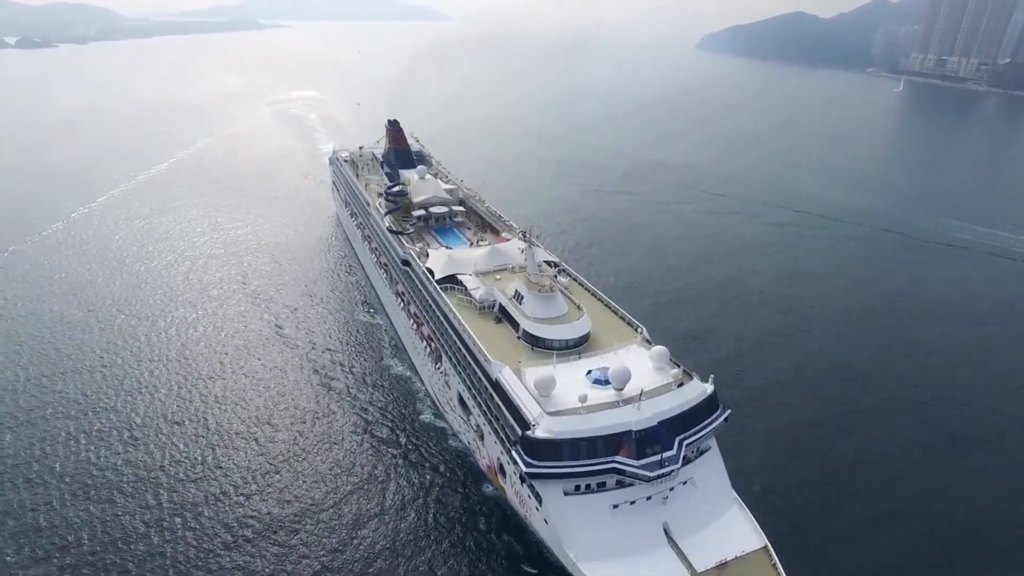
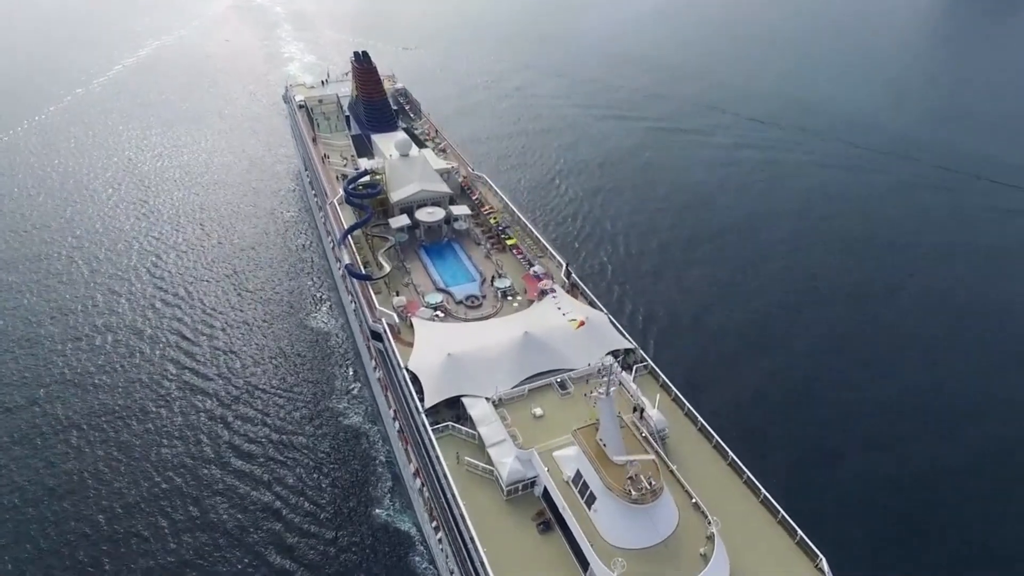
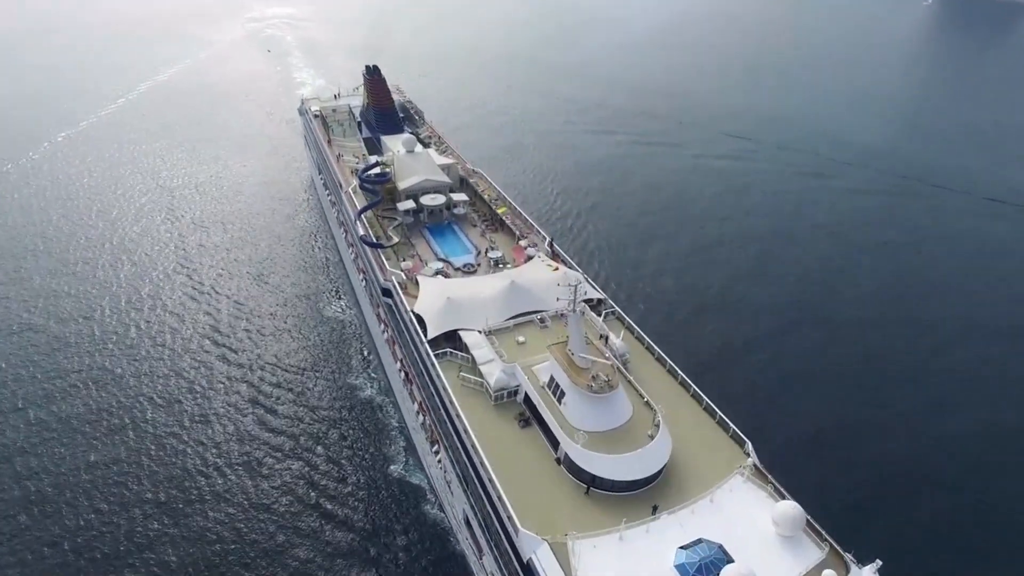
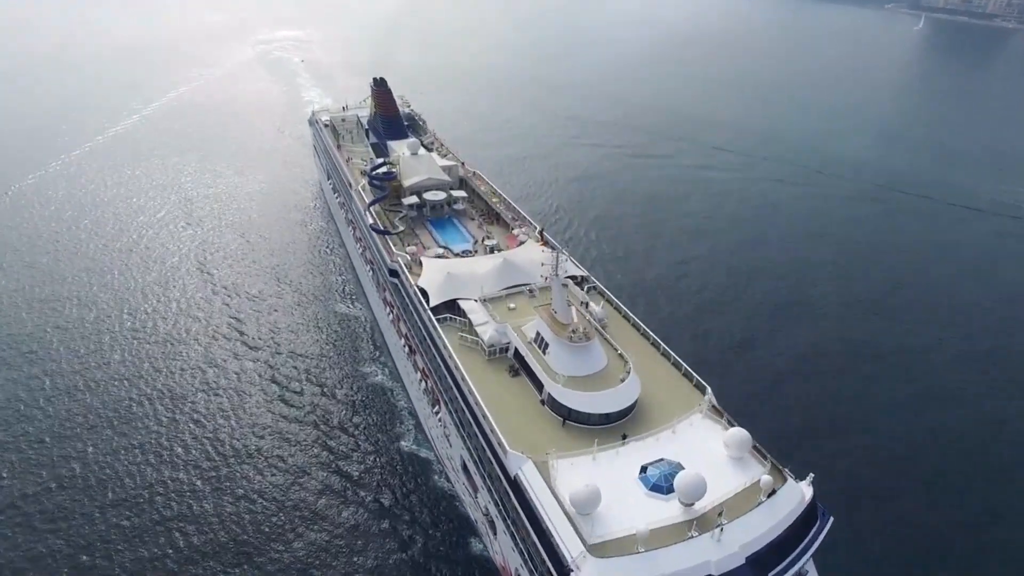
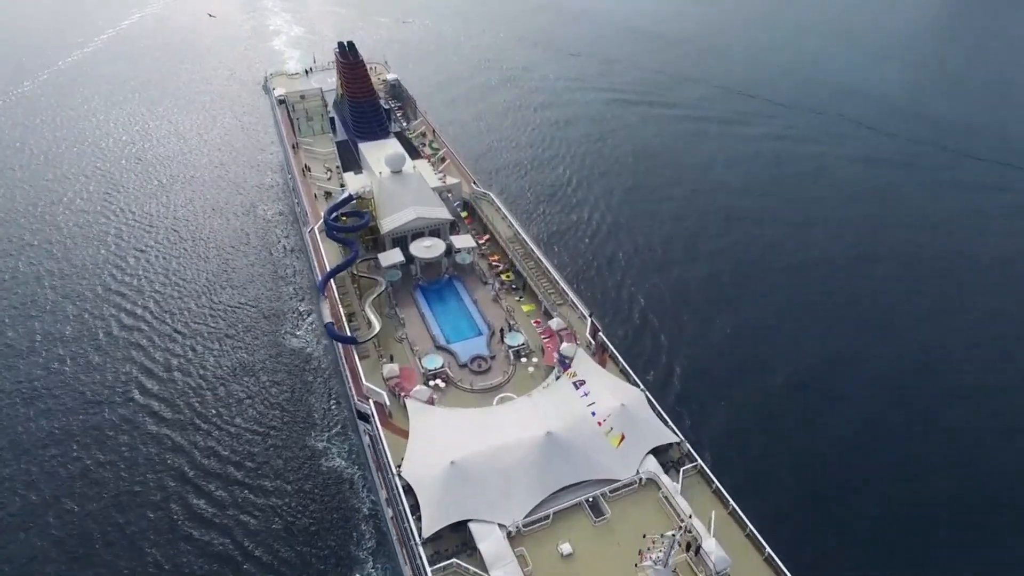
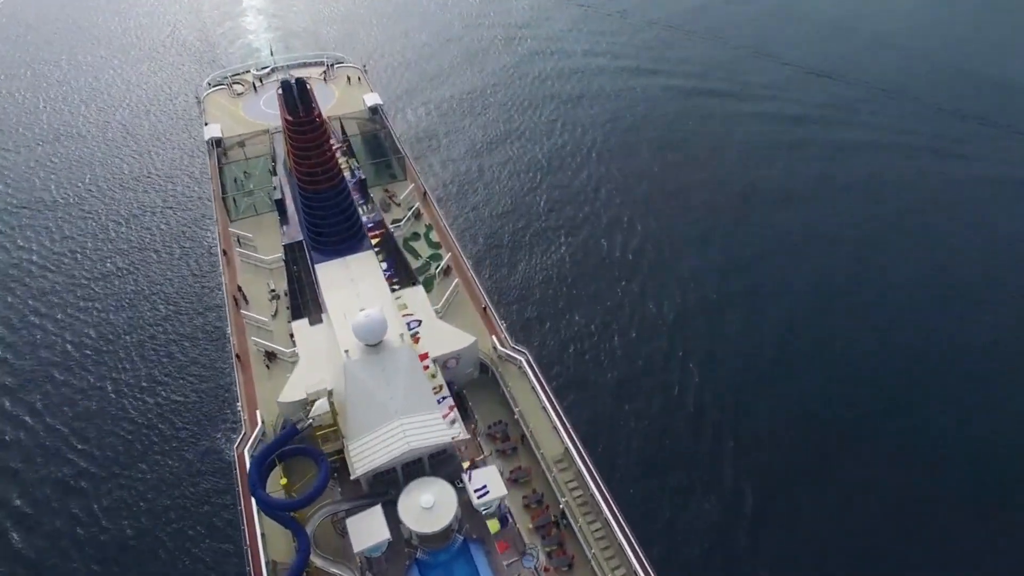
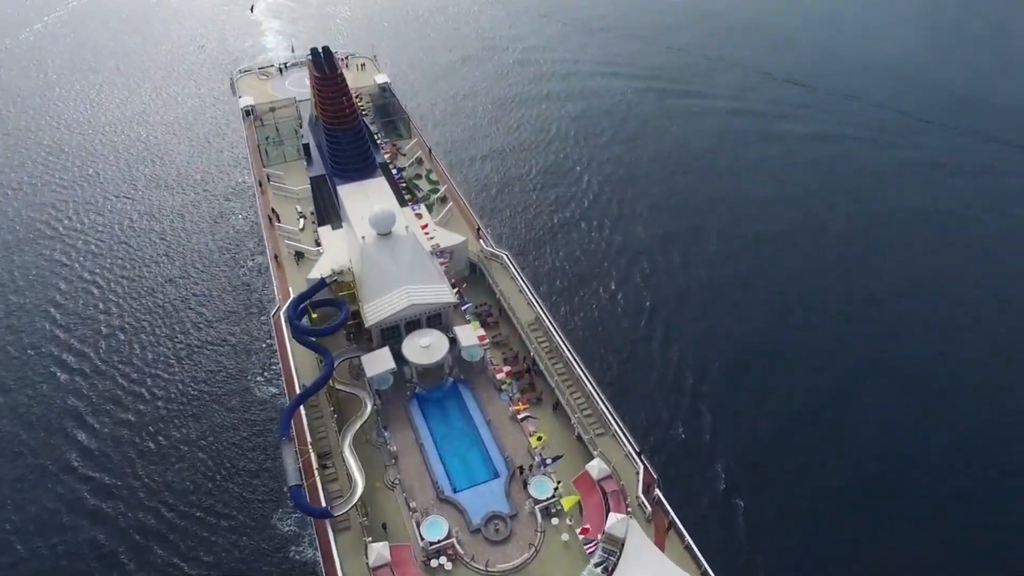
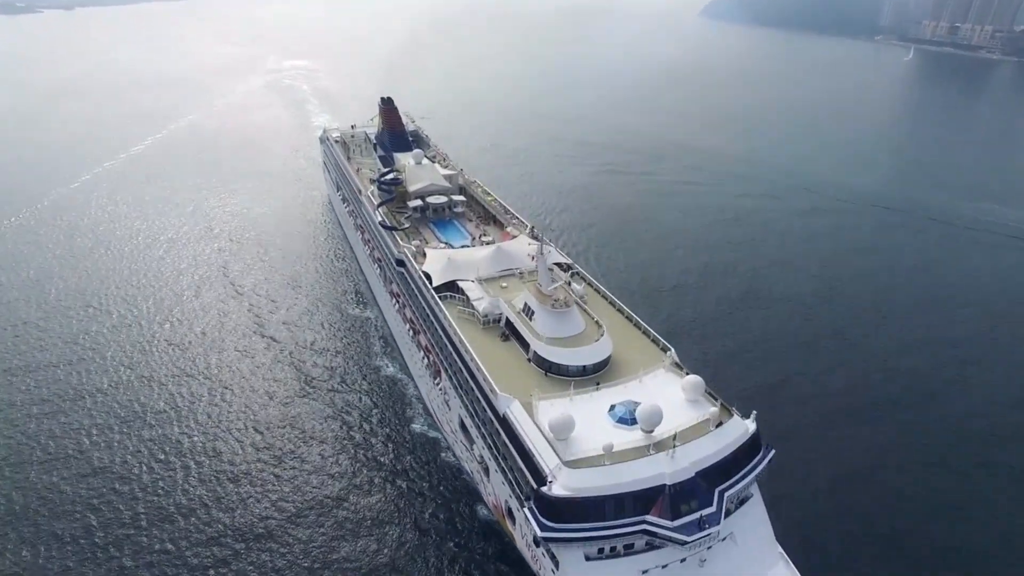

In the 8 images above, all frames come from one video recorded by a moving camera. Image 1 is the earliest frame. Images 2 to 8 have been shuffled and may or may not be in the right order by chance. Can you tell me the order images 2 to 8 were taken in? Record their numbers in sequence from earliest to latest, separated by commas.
8, 4, 3, 2, 5, 7, 6
